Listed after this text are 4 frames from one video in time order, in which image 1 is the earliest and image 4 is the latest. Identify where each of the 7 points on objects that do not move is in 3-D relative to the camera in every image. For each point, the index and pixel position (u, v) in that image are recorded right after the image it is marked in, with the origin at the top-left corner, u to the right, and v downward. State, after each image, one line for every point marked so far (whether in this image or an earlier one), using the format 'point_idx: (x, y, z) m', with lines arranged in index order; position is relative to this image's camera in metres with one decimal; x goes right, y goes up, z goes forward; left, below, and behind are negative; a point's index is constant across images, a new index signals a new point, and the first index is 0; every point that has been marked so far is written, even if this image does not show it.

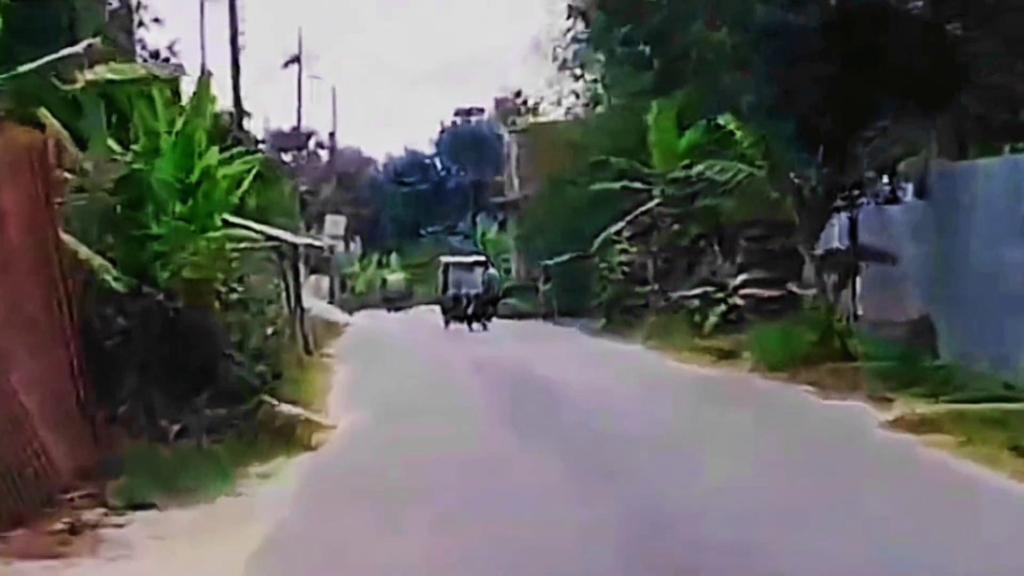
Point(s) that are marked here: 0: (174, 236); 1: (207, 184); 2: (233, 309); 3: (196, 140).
0: (-2.2, +0.3, +10.3) m
1: (-2.1, +0.7, +11.1) m
2: (-2.0, -0.1, +11.5) m
3: (-2.1, +1.0, +11.1) m
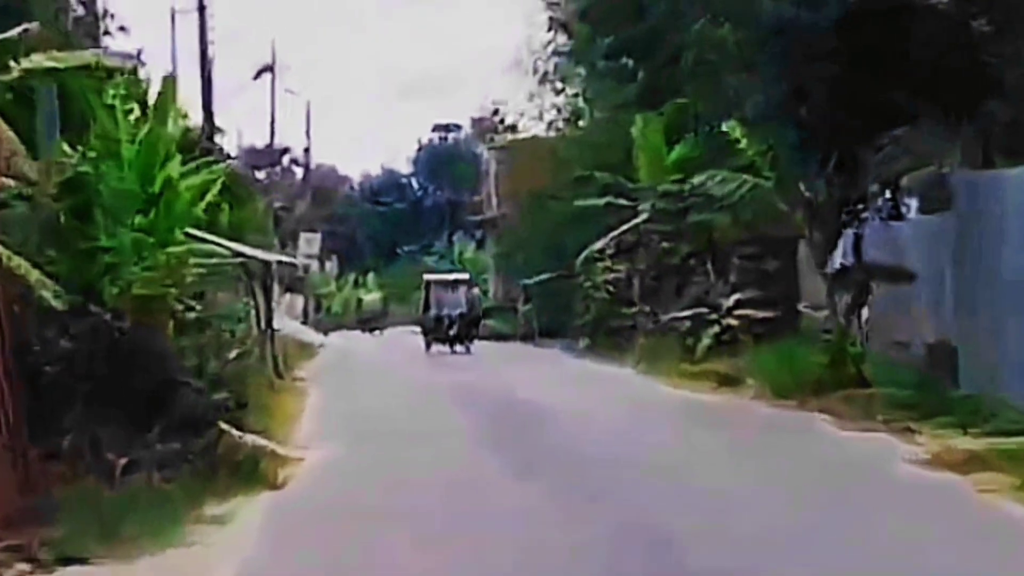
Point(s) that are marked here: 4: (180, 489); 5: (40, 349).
0: (-2.3, +0.2, +9.5) m
1: (-2.2, +0.6, +10.3) m
2: (-2.1, -0.3, +10.6) m
3: (-2.2, +0.9, +10.2) m
4: (-1.9, -1.2, +9.7) m
5: (-2.7, -0.4, +9.7) m
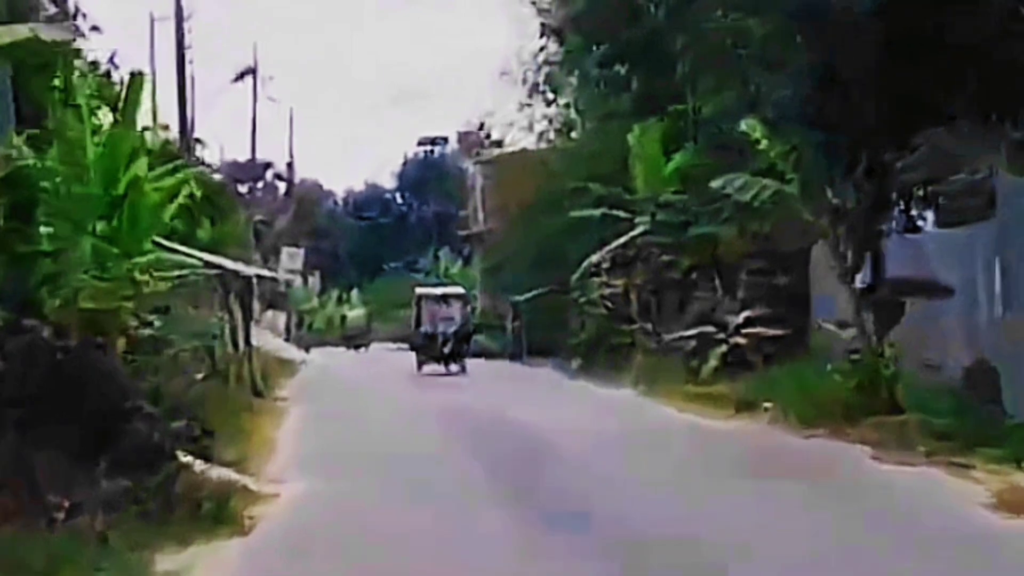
0: (-2.3, +0.1, +8.6) m
1: (-2.2, +0.5, +9.4) m
2: (-2.1, -0.3, +9.7) m
3: (-2.2, +0.8, +9.4) m
4: (-2.0, -1.2, +8.8) m
5: (-2.8, -0.4, +8.8) m
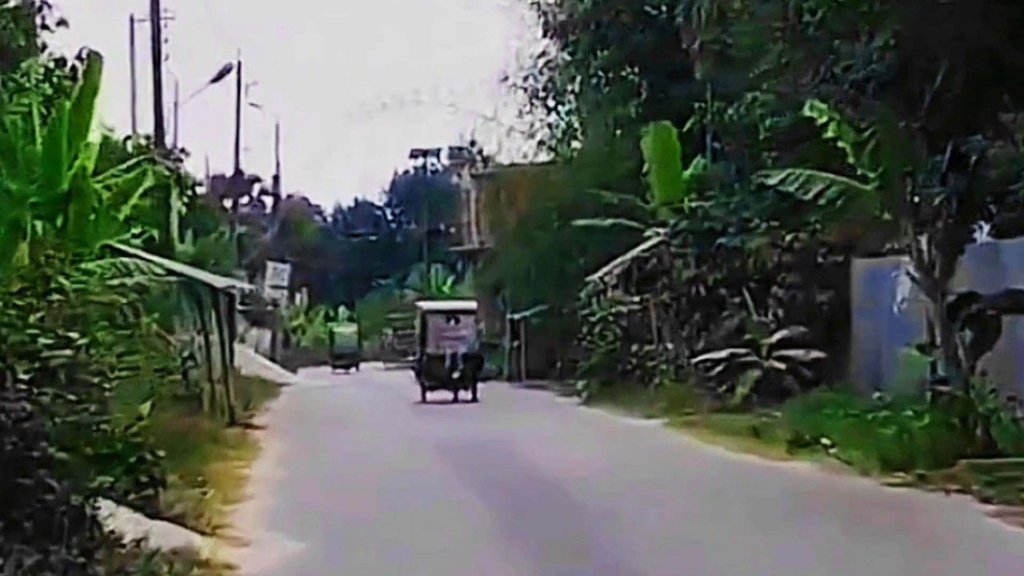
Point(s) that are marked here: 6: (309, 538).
0: (-2.2, +0.1, +7.2) m
1: (-2.1, +0.4, +8.0) m
2: (-2.0, -0.4, +8.3) m
3: (-2.1, +0.7, +7.9) m
4: (-1.9, -1.3, +7.4) m
5: (-2.7, -0.5, +7.3) m
6: (-1.1, -1.4, +9.2) m
